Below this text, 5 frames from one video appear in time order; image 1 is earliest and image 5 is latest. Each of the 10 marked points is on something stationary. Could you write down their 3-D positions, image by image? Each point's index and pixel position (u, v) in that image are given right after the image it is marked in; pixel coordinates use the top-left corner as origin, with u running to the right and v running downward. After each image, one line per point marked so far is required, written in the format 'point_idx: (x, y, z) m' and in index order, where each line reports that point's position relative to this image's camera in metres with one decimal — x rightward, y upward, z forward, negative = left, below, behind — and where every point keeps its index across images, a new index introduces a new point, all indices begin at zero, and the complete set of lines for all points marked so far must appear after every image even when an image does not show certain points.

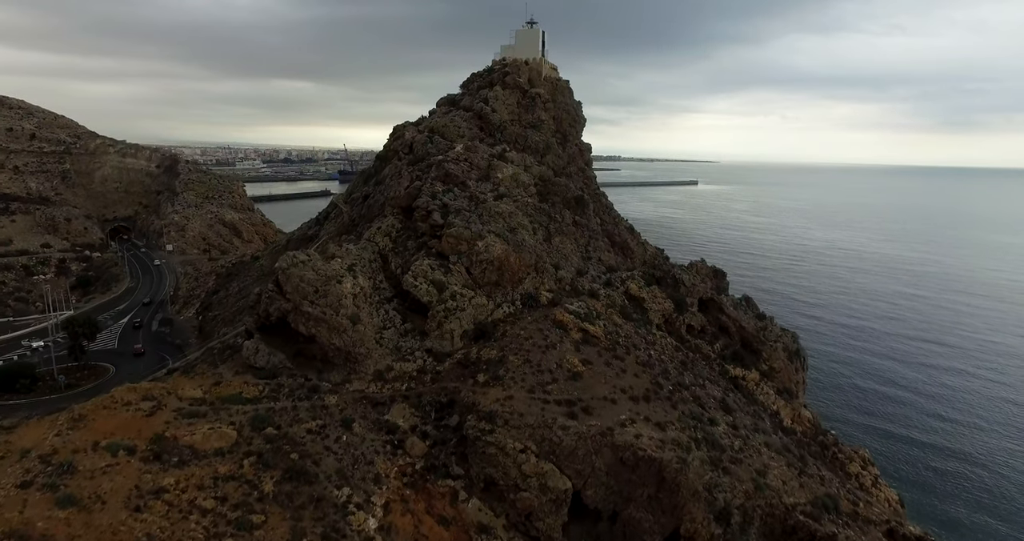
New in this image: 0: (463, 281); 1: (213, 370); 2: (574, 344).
0: (-1.6, -0.3, +17.7) m
1: (-8.6, -2.9, +15.6) m
2: (+2.0, -2.4, +17.3) m
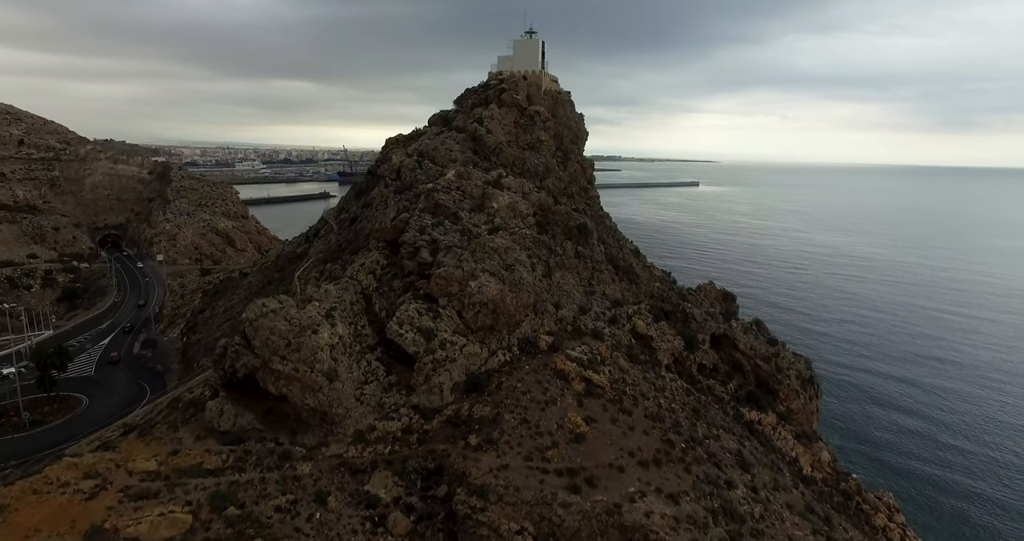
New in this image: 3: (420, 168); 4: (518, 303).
0: (-1.7, -1.7, +16.0) m
1: (-8.8, -4.2, +13.9) m
2: (+1.8, -3.7, +15.7) m
3: (-3.3, +3.6, +19.4) m
4: (+0.2, -1.0, +16.8) m
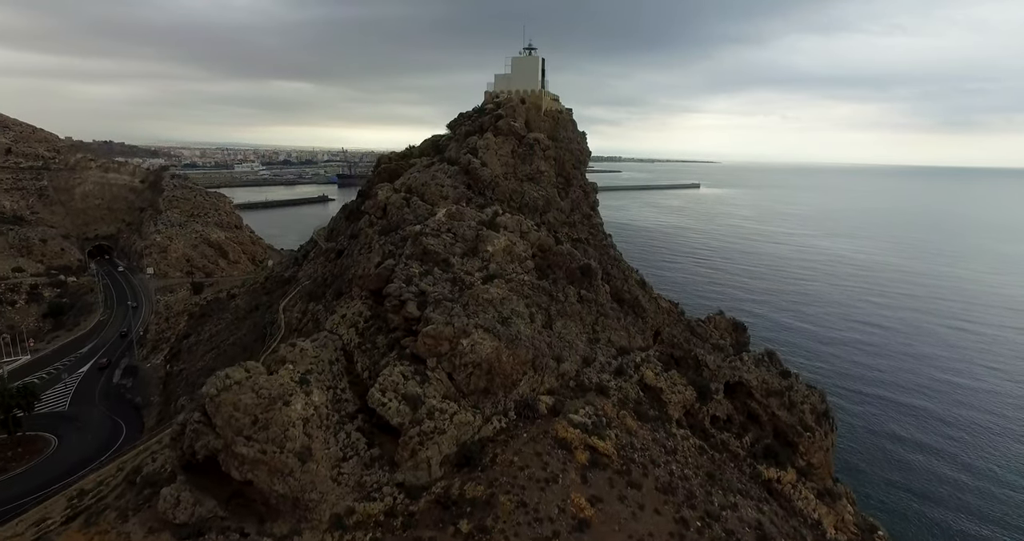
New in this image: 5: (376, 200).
0: (-1.8, -3.2, +14.4) m
1: (-8.9, -5.7, +12.3) m
2: (+1.7, -5.2, +14.0) m
3: (-3.4, +2.0, +17.8) m
4: (+0.1, -2.5, +15.2) m
5: (-4.8, +2.4, +19.0) m
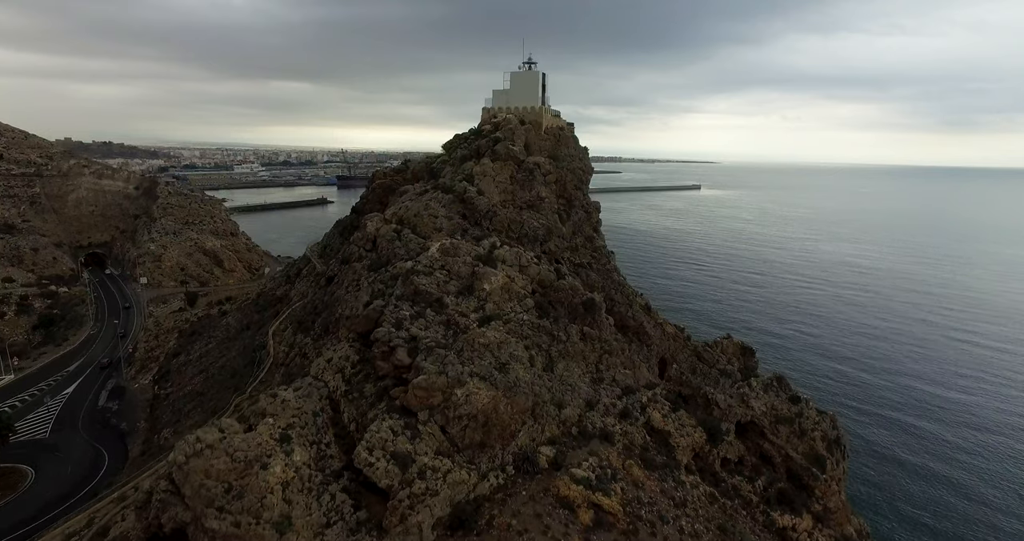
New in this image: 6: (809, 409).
0: (-1.9, -4.3, +13.3) m
1: (-8.9, -6.8, +11.2) m
2: (+1.7, -6.4, +12.9) m
3: (-3.5, +0.9, +16.7) m
4: (0.0, -3.7, +14.1) m
5: (-4.8, +1.3, +17.9) m
6: (+11.0, -5.3, +19.9) m
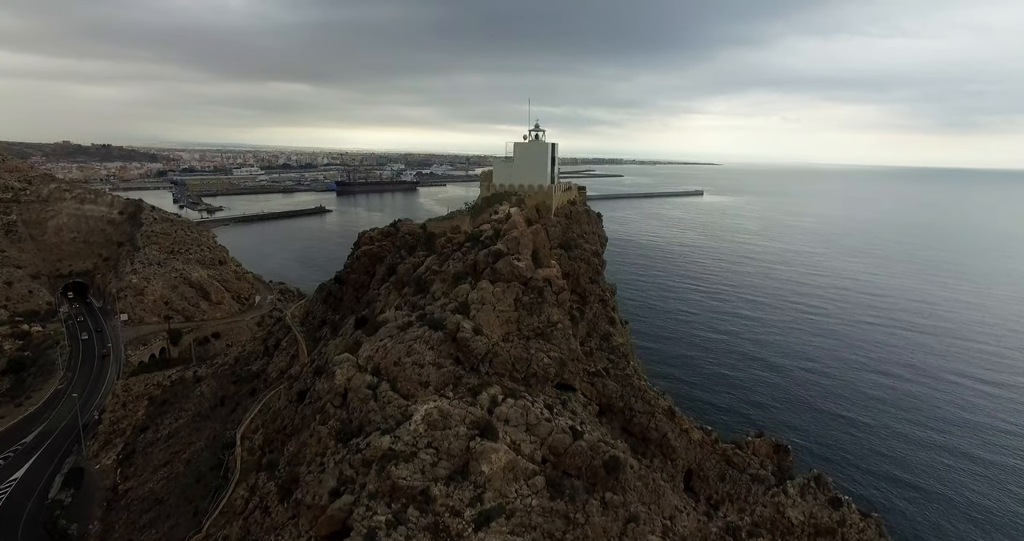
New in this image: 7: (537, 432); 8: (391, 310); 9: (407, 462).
0: (-1.8, -8.3, +10.0) m
1: (-8.8, -10.7, +7.9) m
2: (+1.8, -10.3, +9.7) m
3: (-3.3, -3.0, +13.4) m
4: (+0.1, -7.6, +10.8) m
5: (-4.7, -2.7, +14.6) m
6: (+11.1, -9.3, +16.6) m
7: (+0.6, -4.0, +13.6) m
8: (-3.9, -0.9, +17.1) m
9: (-2.3, -4.1, +12.1) m
